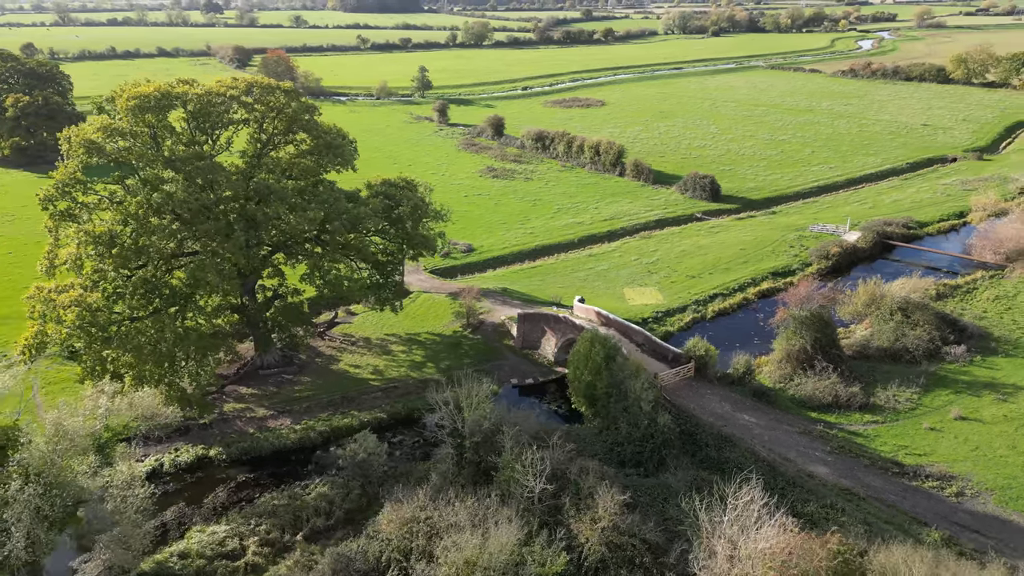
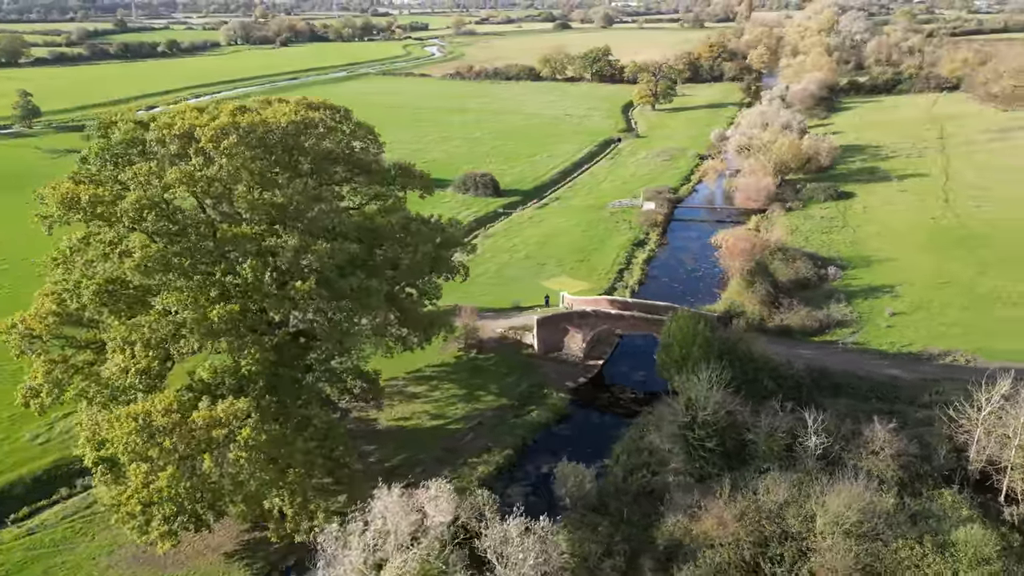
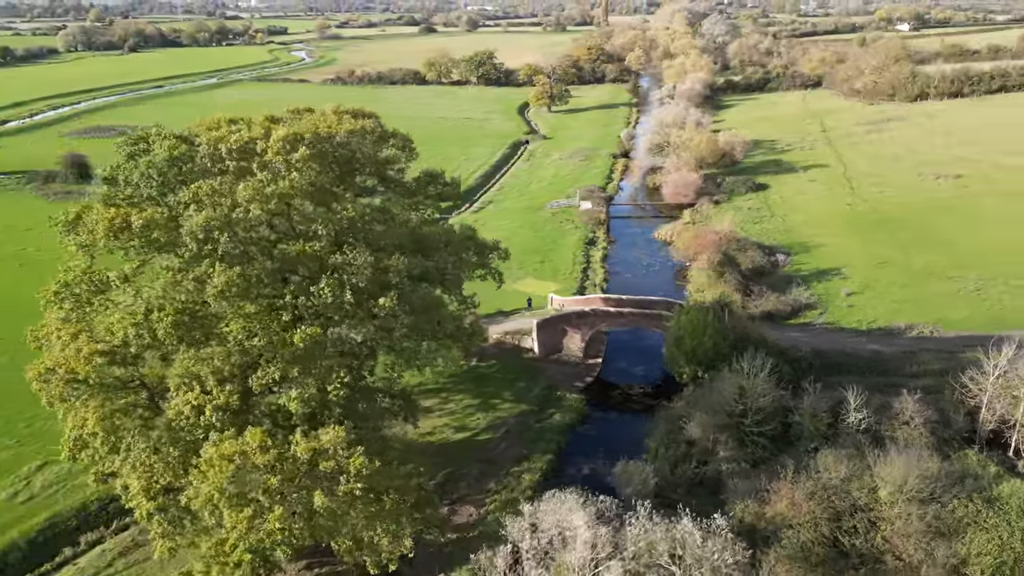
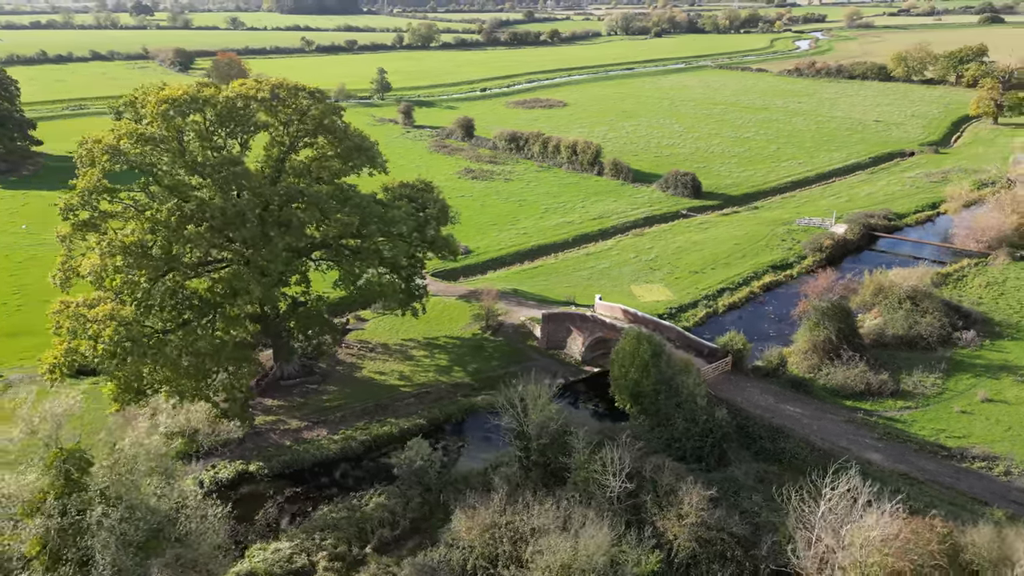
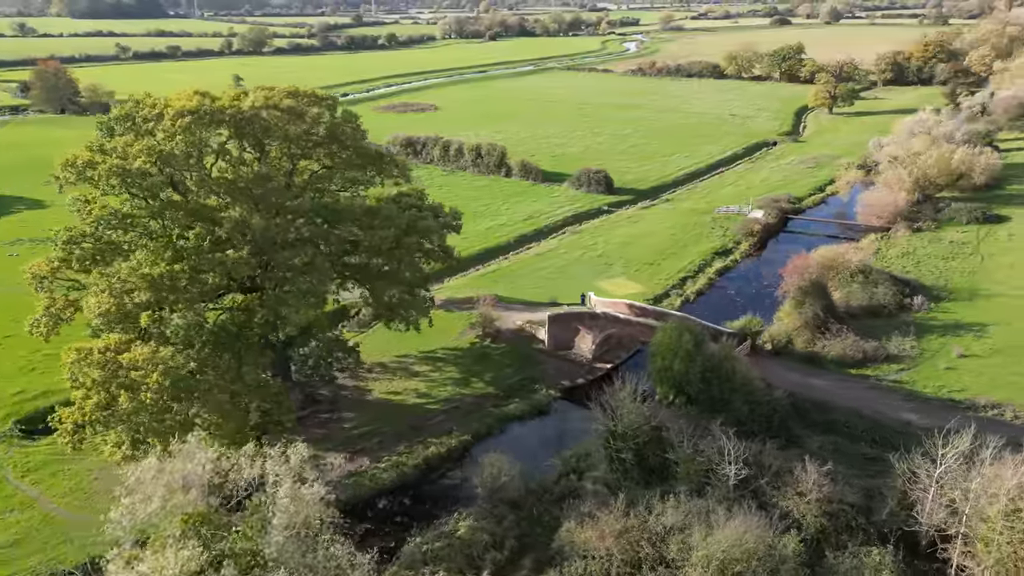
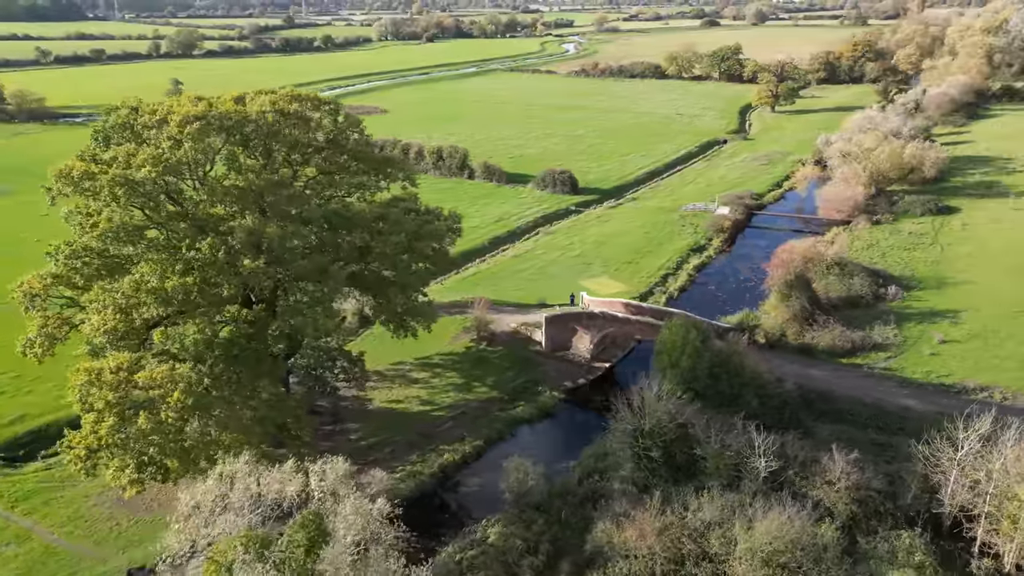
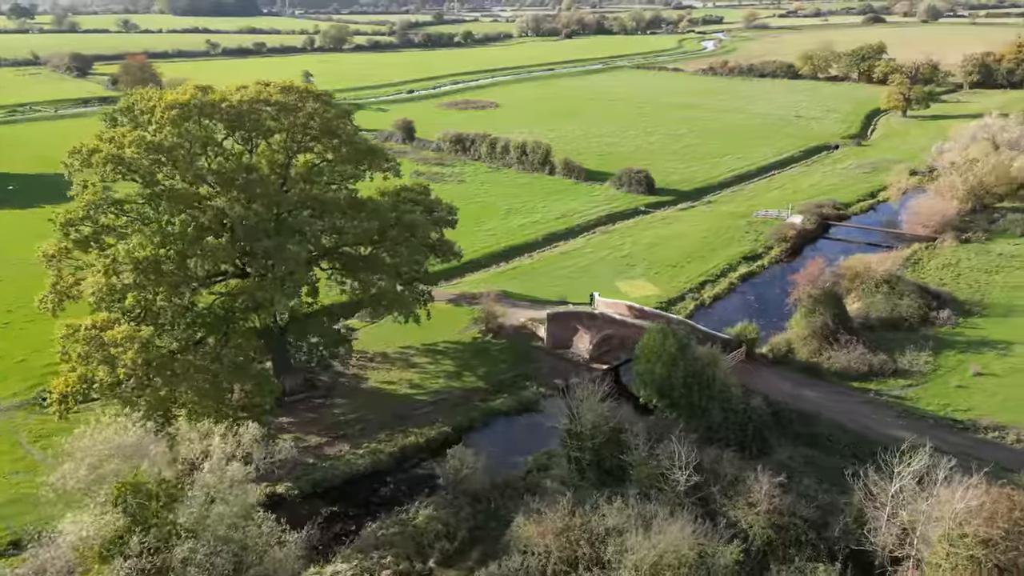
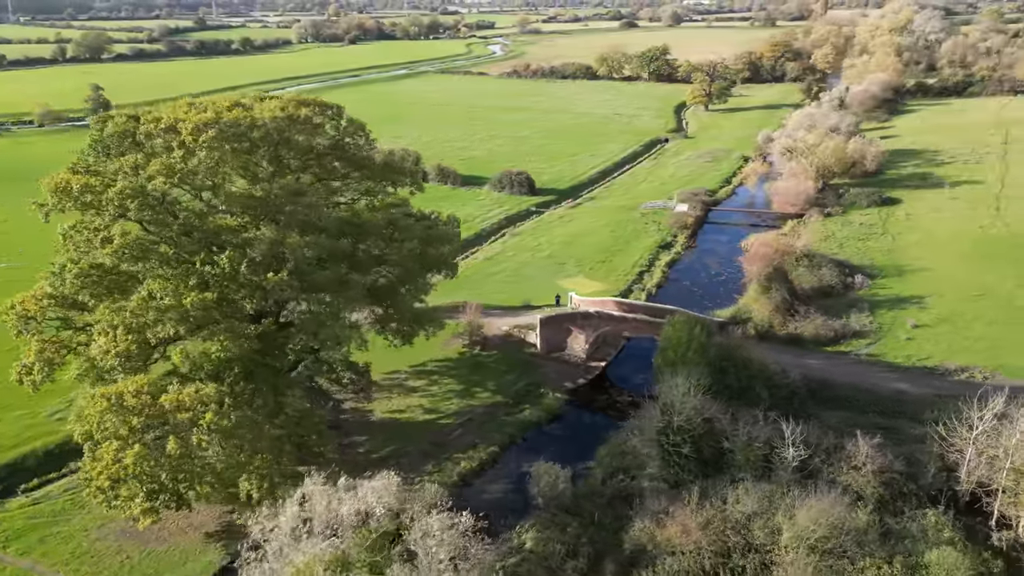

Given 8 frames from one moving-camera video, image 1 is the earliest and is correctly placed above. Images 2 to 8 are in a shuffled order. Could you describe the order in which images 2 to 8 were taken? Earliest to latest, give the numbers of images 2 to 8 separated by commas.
4, 7, 5, 6, 8, 2, 3
